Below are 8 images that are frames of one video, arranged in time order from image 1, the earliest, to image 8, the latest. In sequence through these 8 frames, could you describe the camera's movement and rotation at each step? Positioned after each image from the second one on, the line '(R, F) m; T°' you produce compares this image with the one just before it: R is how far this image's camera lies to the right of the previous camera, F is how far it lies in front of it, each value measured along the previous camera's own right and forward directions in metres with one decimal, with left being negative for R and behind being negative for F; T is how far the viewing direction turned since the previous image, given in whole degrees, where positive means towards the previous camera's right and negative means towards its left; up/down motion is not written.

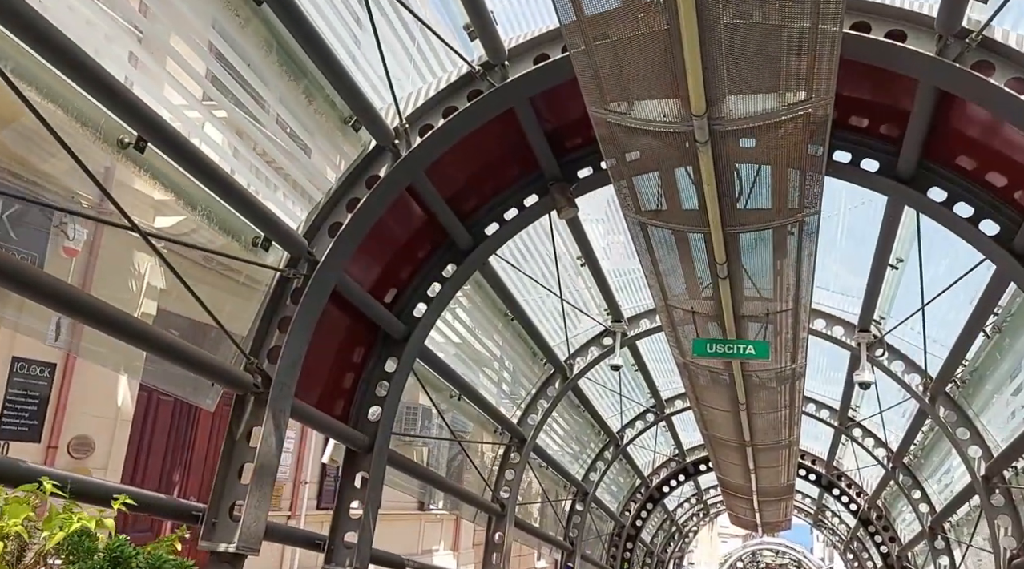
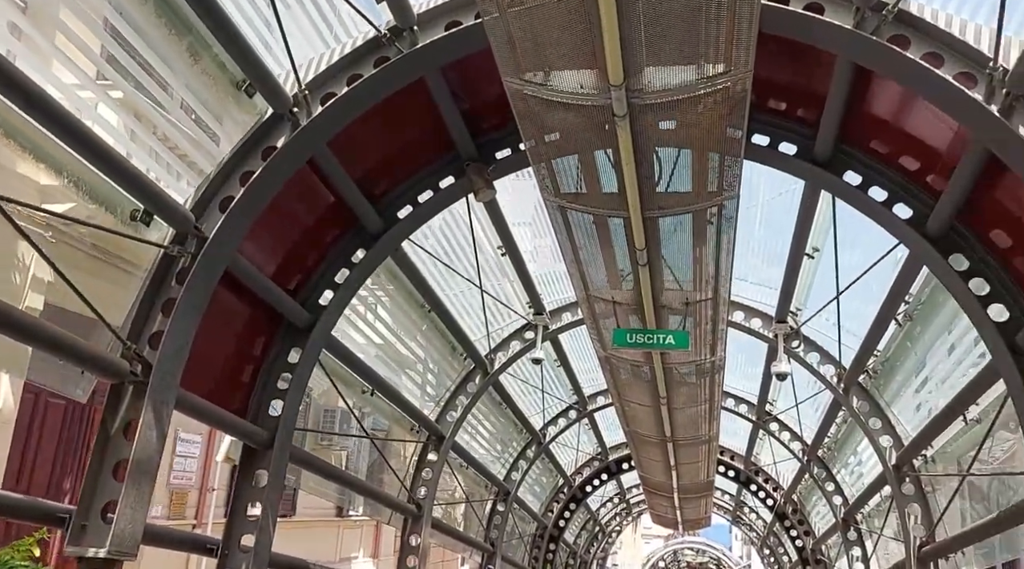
(+0.1, +0.3) m; +5°
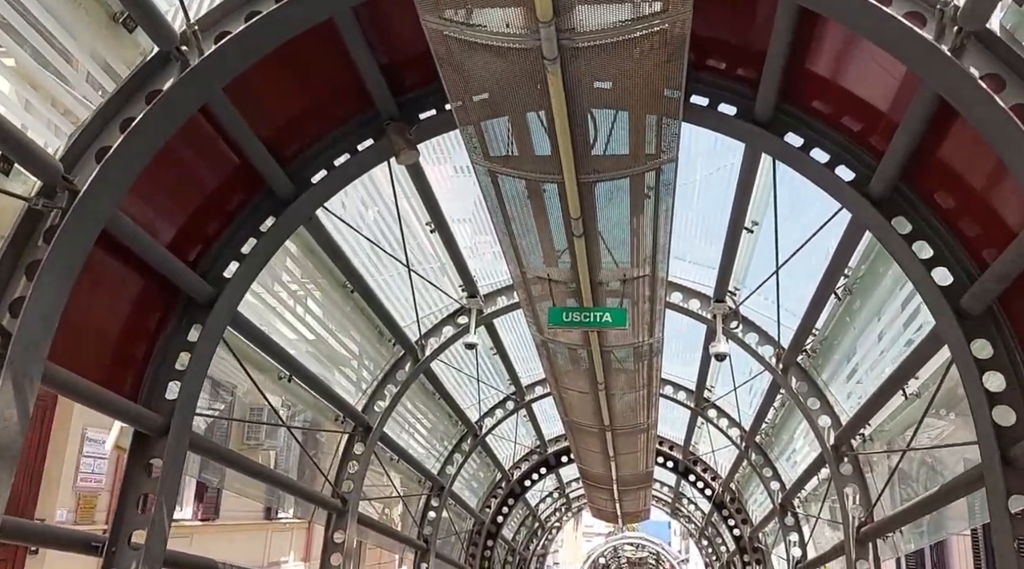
(+0.1, +0.4) m; +4°
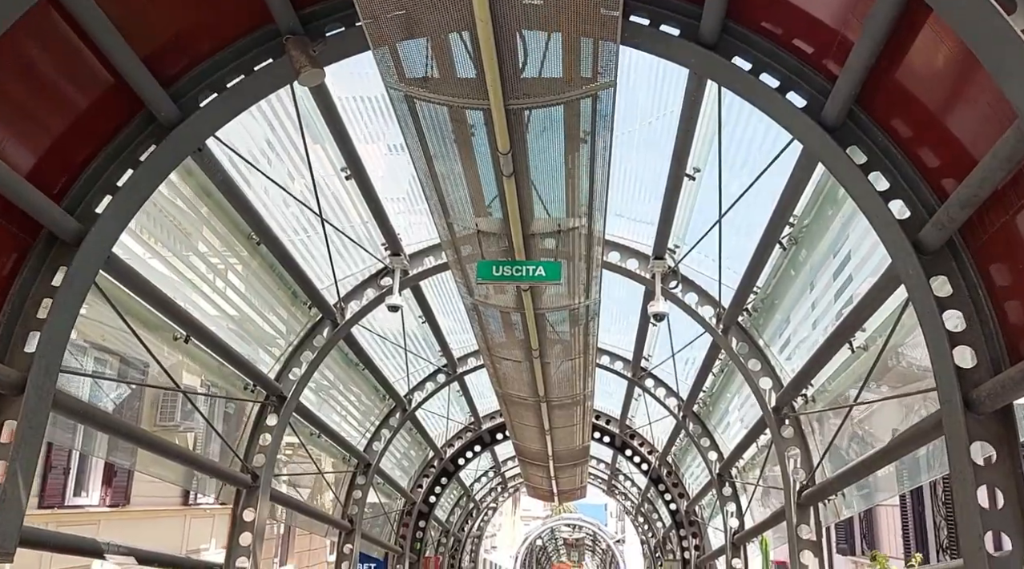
(+0.1, +0.6) m; +4°
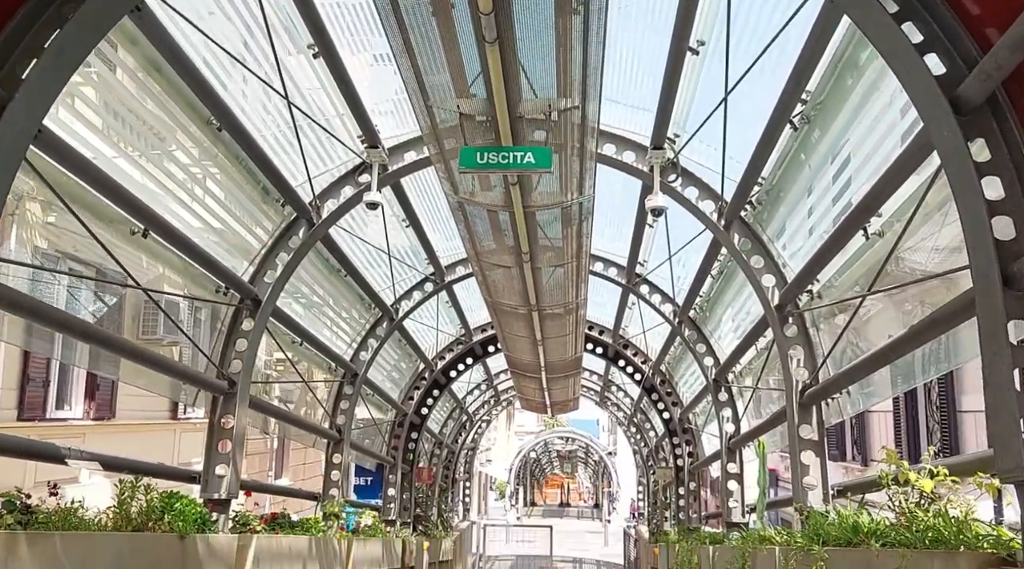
(0.0, +0.5) m; +1°
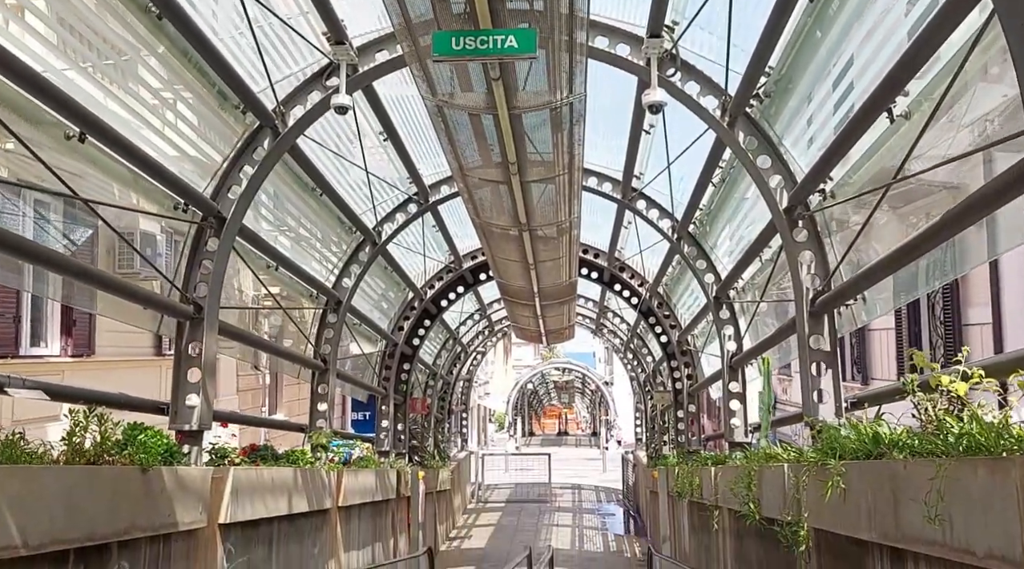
(+0.1, +0.6) m; 0°
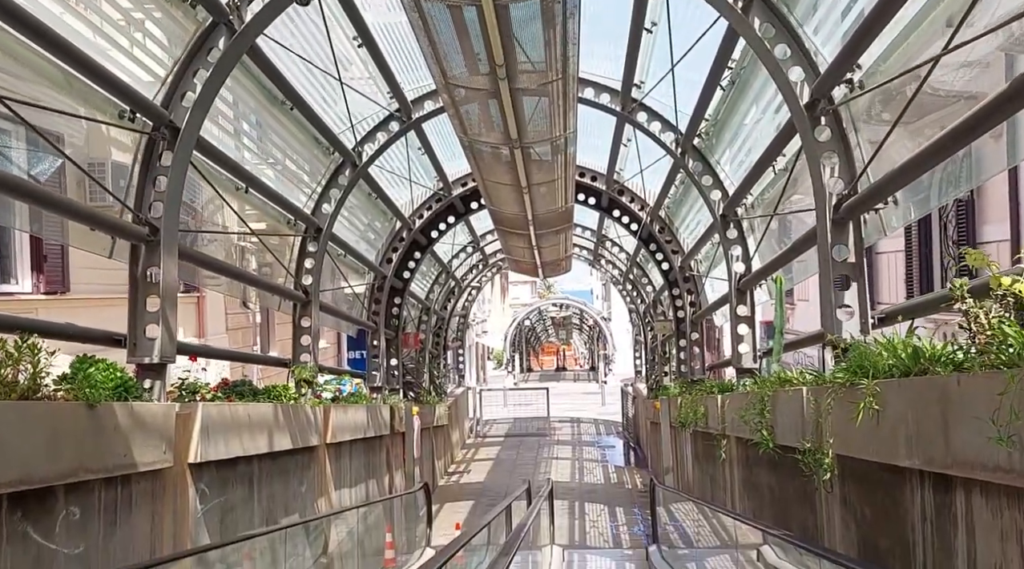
(0.0, +0.7) m; 0°
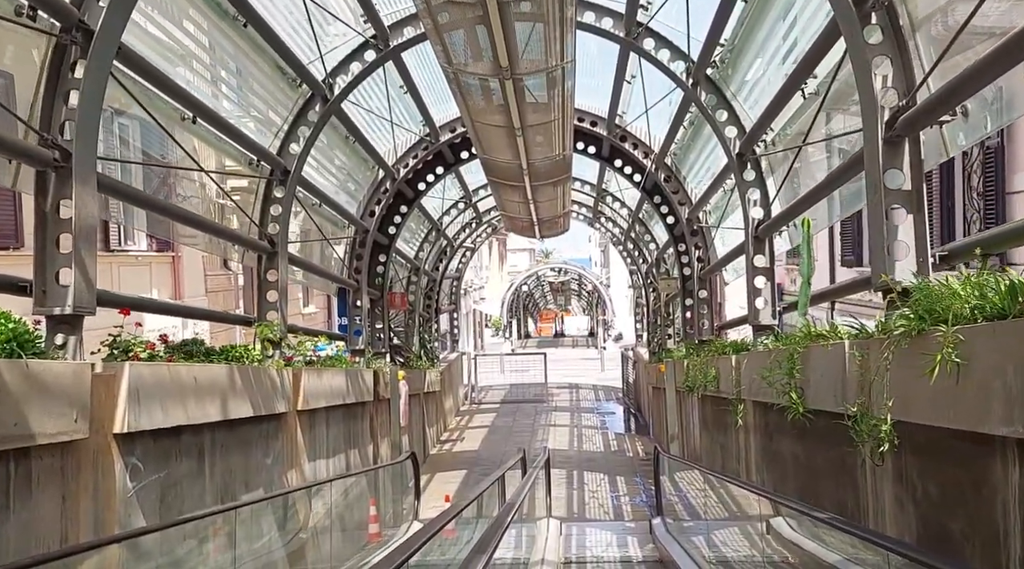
(+0.1, +1.1) m; 0°
